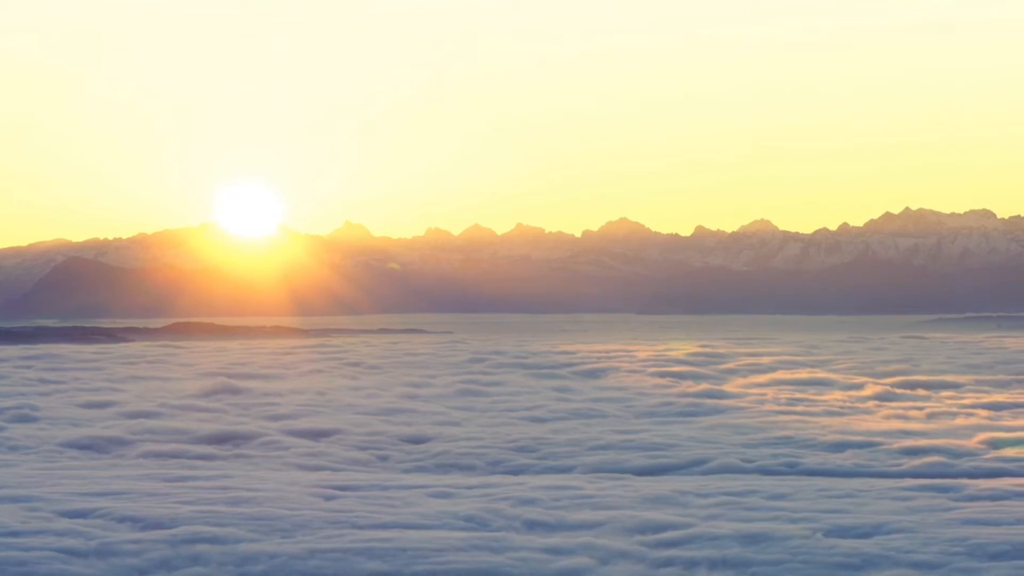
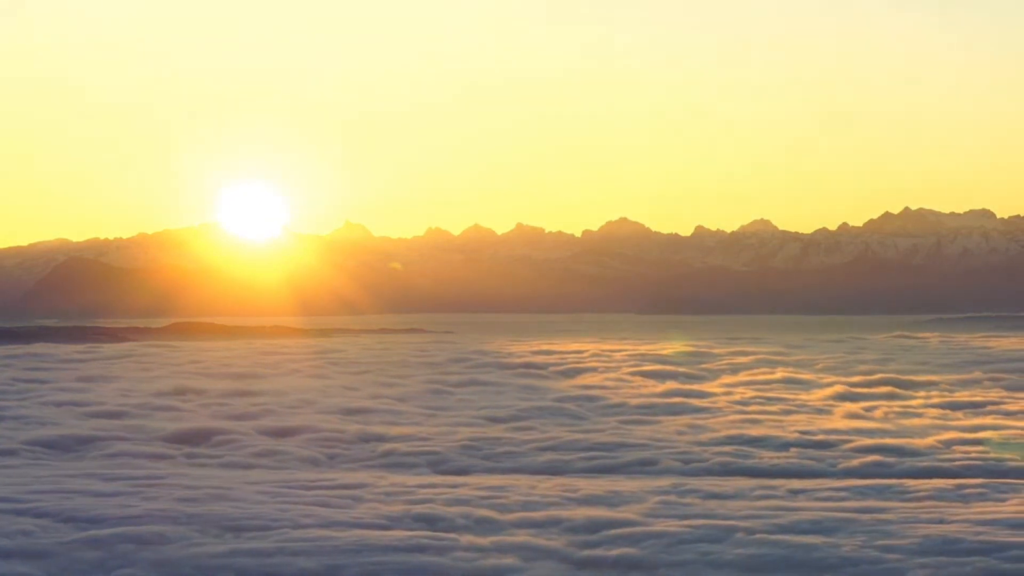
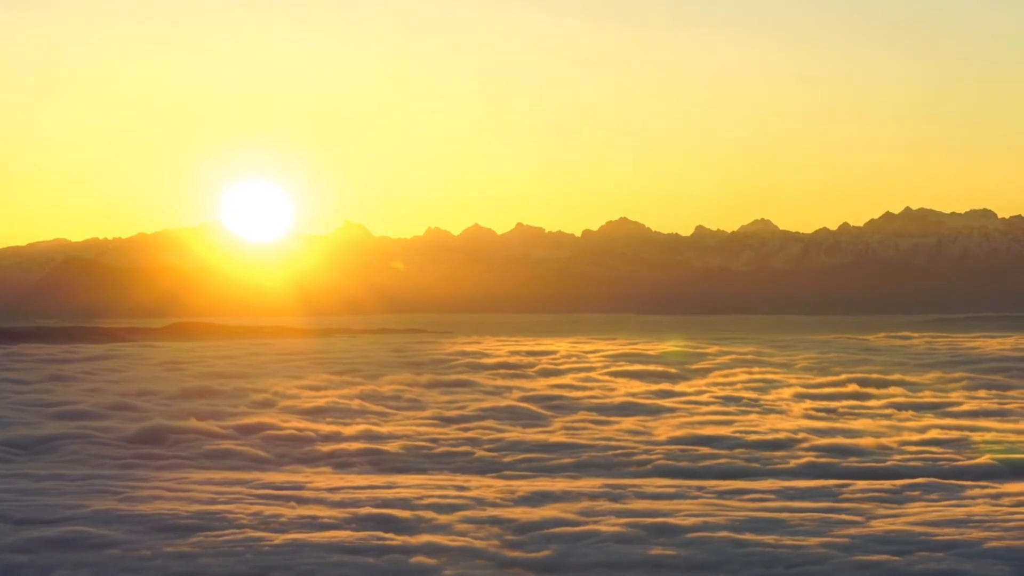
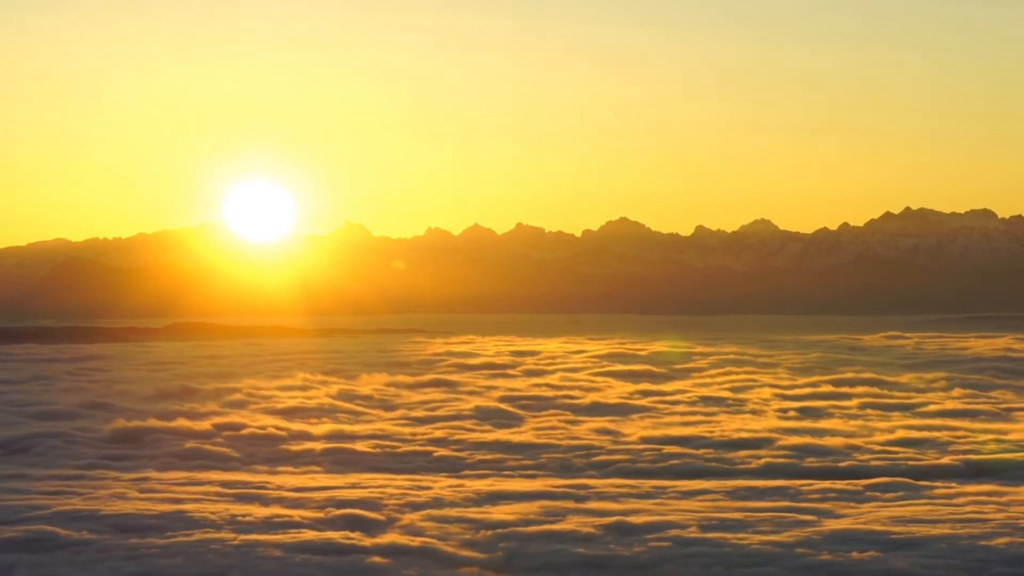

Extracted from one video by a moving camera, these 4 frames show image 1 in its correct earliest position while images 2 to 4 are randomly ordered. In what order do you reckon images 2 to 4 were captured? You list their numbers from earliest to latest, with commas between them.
2, 3, 4
